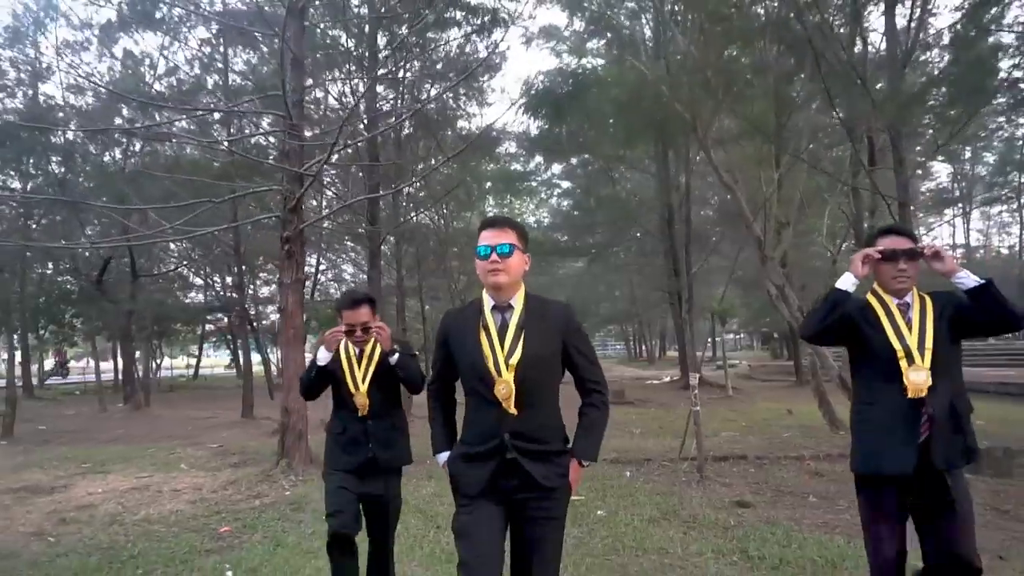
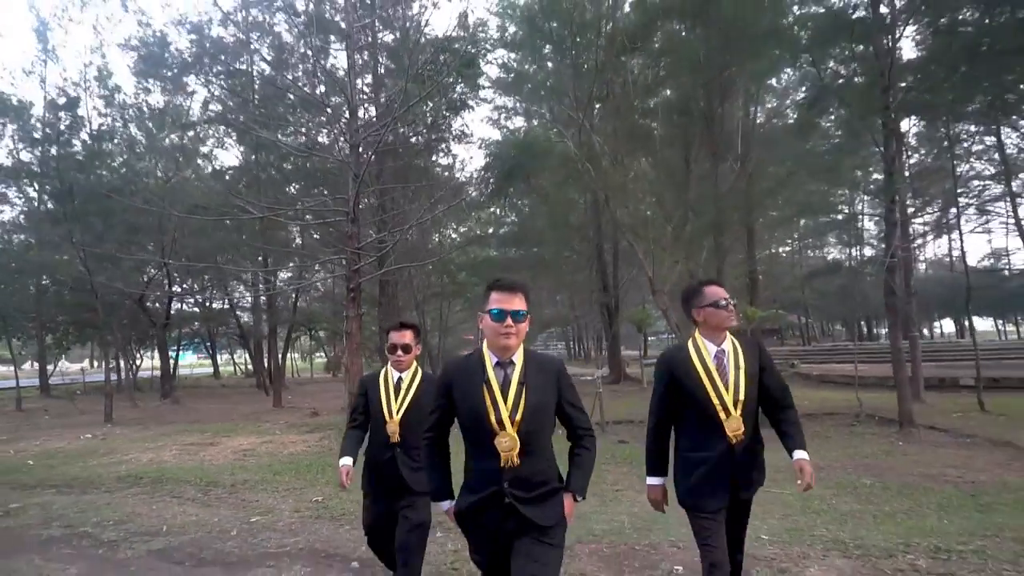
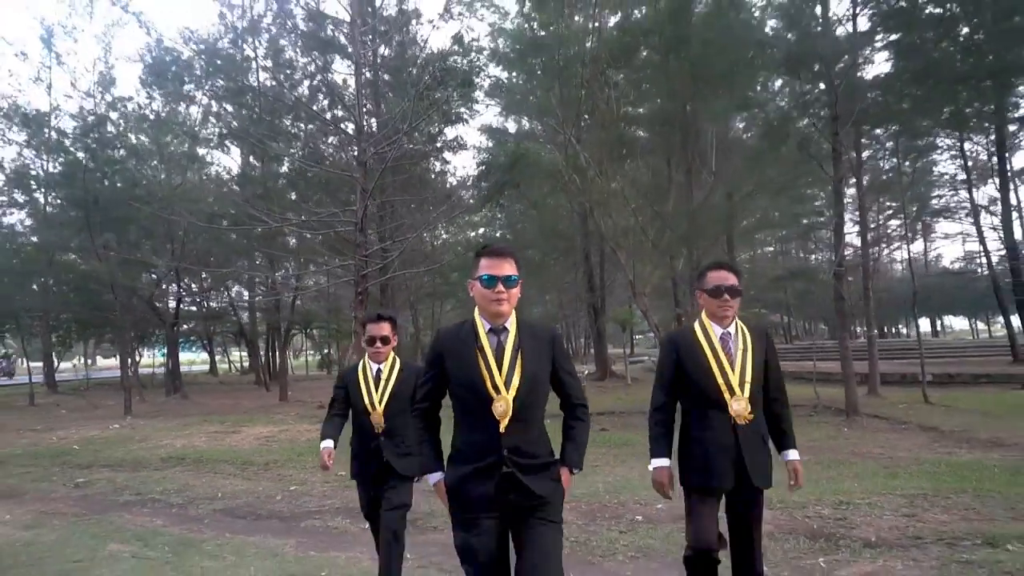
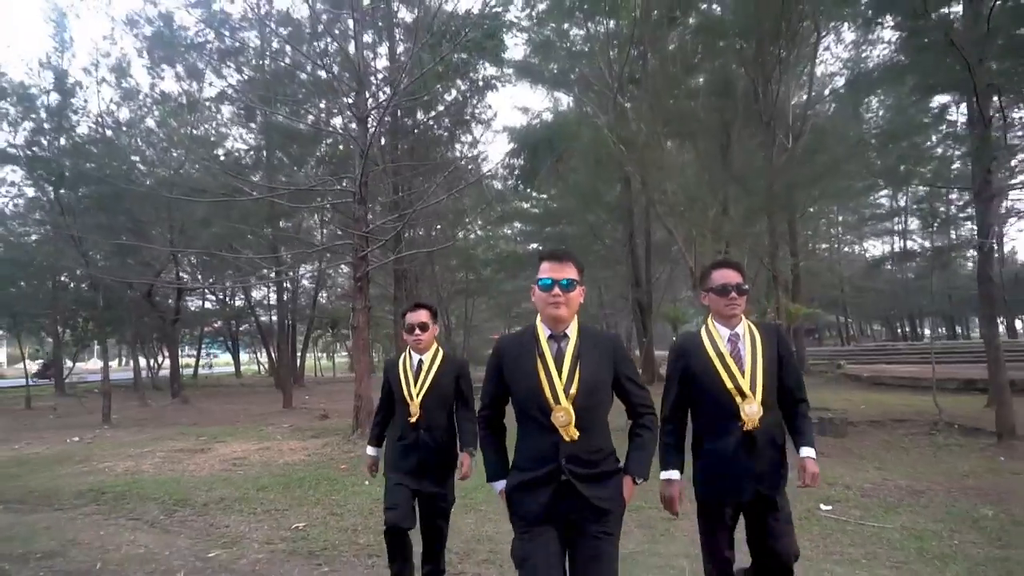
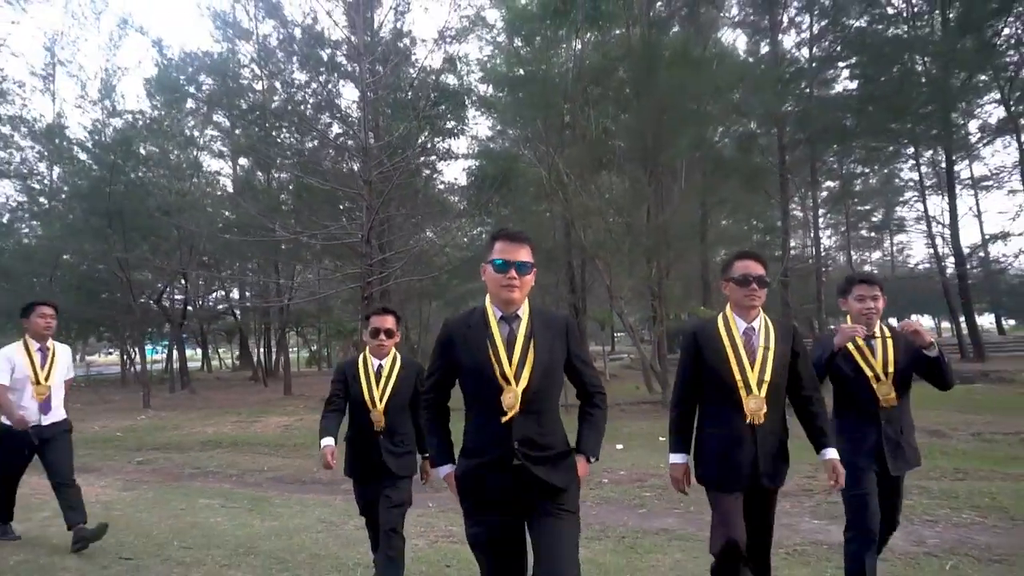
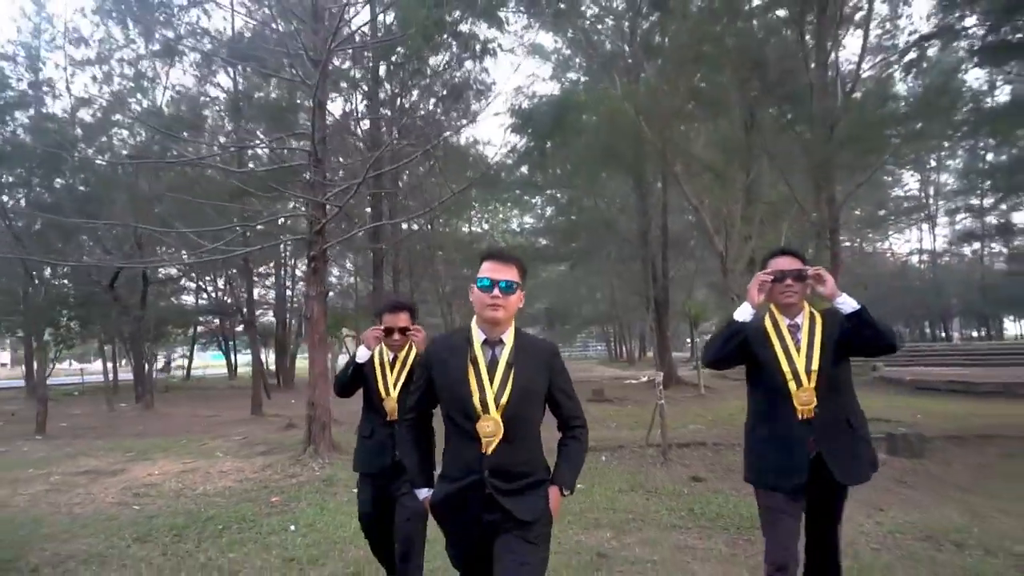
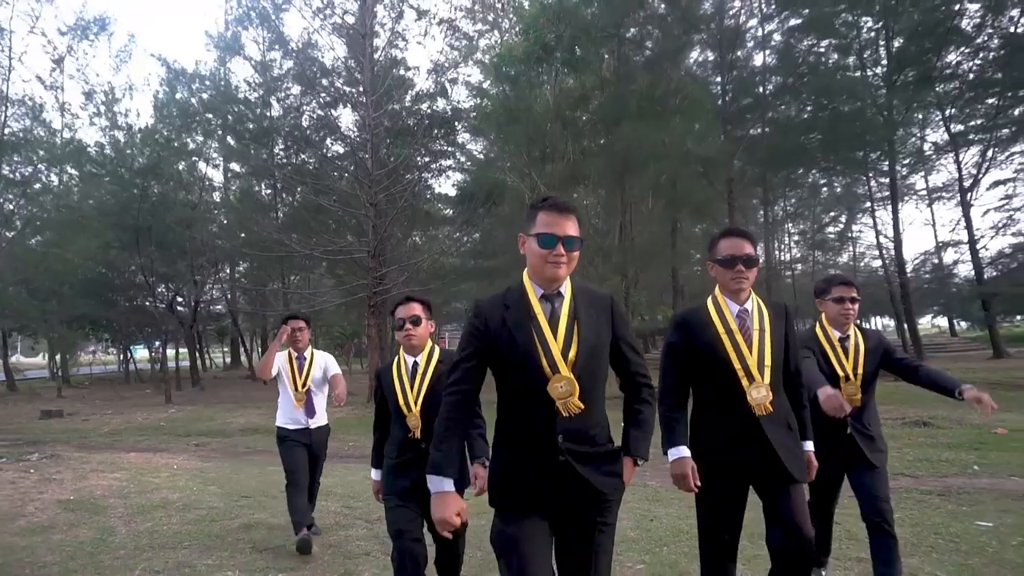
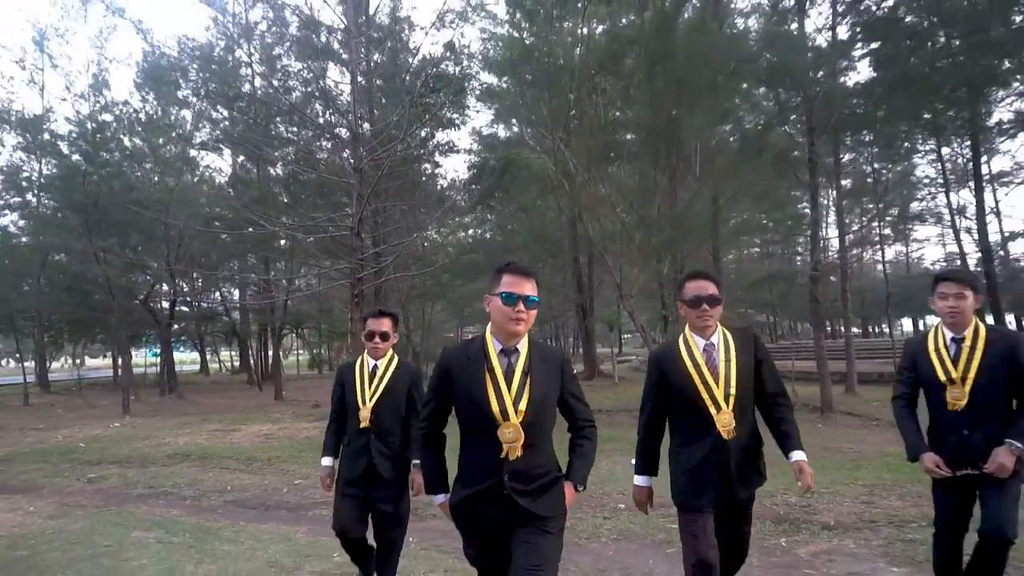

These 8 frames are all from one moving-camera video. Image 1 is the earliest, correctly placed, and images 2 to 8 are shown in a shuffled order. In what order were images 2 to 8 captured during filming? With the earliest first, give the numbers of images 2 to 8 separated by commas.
6, 4, 2, 3, 8, 5, 7
